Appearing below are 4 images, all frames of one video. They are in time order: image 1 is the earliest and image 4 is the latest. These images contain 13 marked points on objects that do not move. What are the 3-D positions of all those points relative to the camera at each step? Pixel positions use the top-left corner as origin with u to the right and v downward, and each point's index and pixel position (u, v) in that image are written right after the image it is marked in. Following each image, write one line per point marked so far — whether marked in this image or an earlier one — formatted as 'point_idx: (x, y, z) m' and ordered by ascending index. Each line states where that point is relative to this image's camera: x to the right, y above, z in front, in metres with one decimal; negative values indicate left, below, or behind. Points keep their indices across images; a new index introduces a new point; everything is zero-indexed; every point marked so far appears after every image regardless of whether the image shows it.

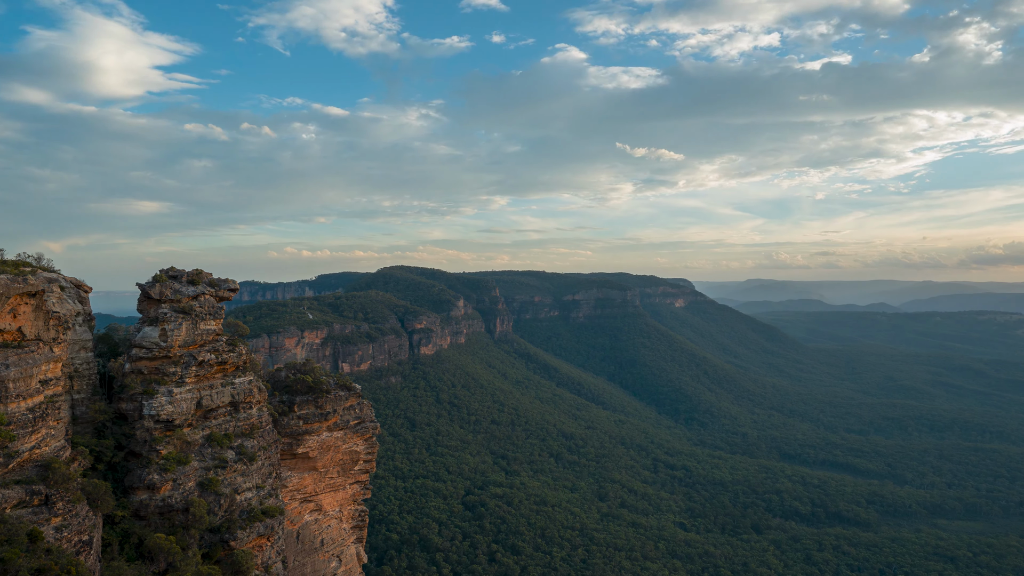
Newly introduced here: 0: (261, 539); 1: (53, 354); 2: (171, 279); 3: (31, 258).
0: (-9.9, -9.9, +18.1) m
1: (-14.6, -2.0, +14.2) m
2: (-14.3, +0.5, +19.4) m
3: (-17.3, +1.2, +16.3) m
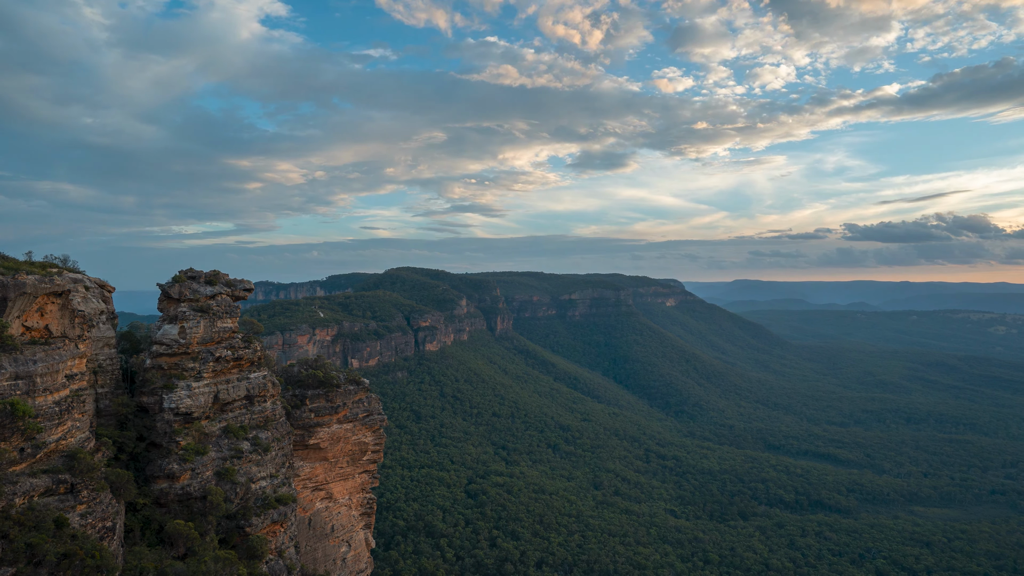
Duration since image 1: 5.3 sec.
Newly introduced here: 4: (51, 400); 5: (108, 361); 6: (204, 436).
0: (-10.0, -10.0, +20.6) m
1: (-14.8, -2.1, +16.6) m
2: (-14.4, +0.4, +21.8) m
3: (-17.4, +1.1, +18.8) m
4: (-14.2, -3.5, +15.1) m
5: (-15.7, -2.8, +19.0) m
6: (-12.4, -5.9, +19.6) m
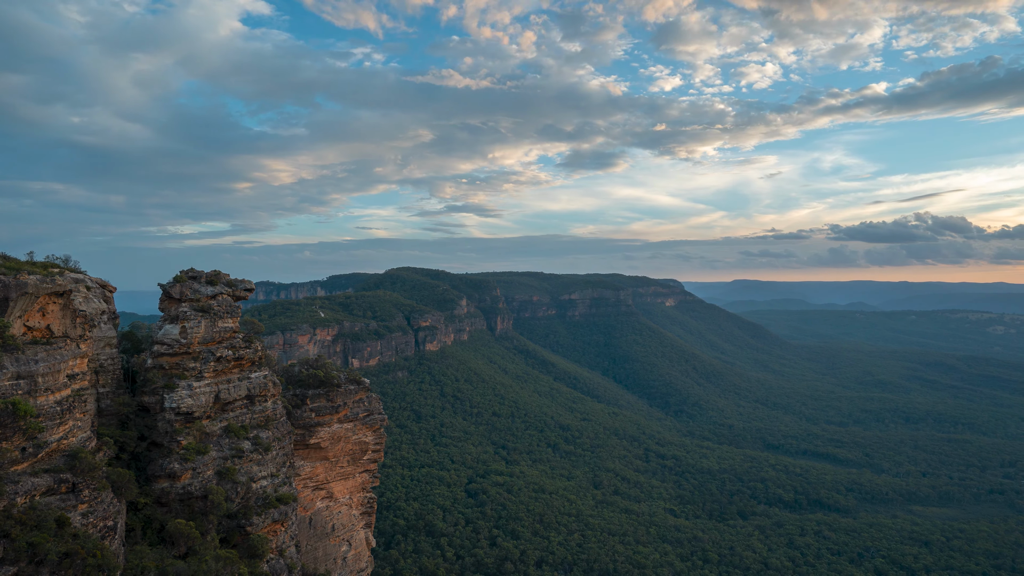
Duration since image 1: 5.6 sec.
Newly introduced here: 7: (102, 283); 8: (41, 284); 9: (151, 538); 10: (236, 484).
0: (-10.0, -10.0, +20.7) m
1: (-14.8, -2.1, +16.8) m
2: (-14.4, +0.4, +22.0) m
3: (-17.4, +1.1, +18.9) m
4: (-14.3, -3.5, +15.2) m
5: (-15.7, -2.8, +19.2) m
6: (-12.4, -5.9, +19.8) m
7: (-16.7, +0.2, +19.9) m
8: (-15.0, +0.1, +15.6) m
9: (-13.0, -9.0, +17.7) m
10: (-11.1, -7.9, +19.8) m
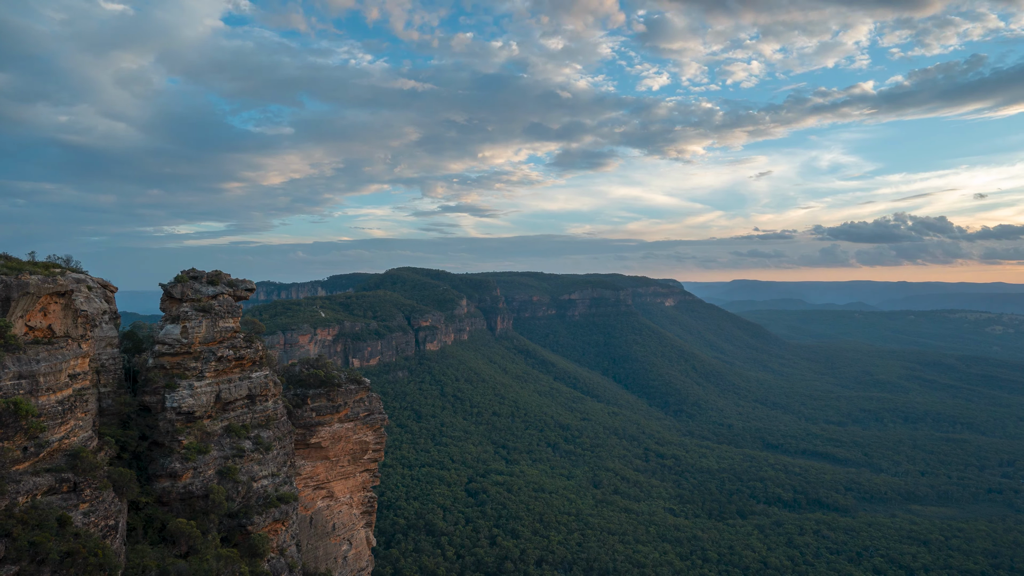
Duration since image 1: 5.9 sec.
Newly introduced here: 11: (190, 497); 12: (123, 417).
0: (-10.0, -10.0, +20.9) m
1: (-14.8, -2.1, +16.9) m
2: (-14.4, +0.3, +22.1) m
3: (-17.4, +1.0, +19.1) m
4: (-14.3, -3.5, +15.4) m
5: (-15.7, -2.8, +19.3) m
6: (-12.4, -6.0, +19.9) m
7: (-16.7, +0.2, +20.1) m
8: (-15.0, +0.1, +15.7) m
9: (-13.0, -9.0, +17.8) m
10: (-11.1, -7.9, +19.9) m
11: (-12.4, -8.1, +19.0) m
12: (-15.0, -5.0, +19.0) m
